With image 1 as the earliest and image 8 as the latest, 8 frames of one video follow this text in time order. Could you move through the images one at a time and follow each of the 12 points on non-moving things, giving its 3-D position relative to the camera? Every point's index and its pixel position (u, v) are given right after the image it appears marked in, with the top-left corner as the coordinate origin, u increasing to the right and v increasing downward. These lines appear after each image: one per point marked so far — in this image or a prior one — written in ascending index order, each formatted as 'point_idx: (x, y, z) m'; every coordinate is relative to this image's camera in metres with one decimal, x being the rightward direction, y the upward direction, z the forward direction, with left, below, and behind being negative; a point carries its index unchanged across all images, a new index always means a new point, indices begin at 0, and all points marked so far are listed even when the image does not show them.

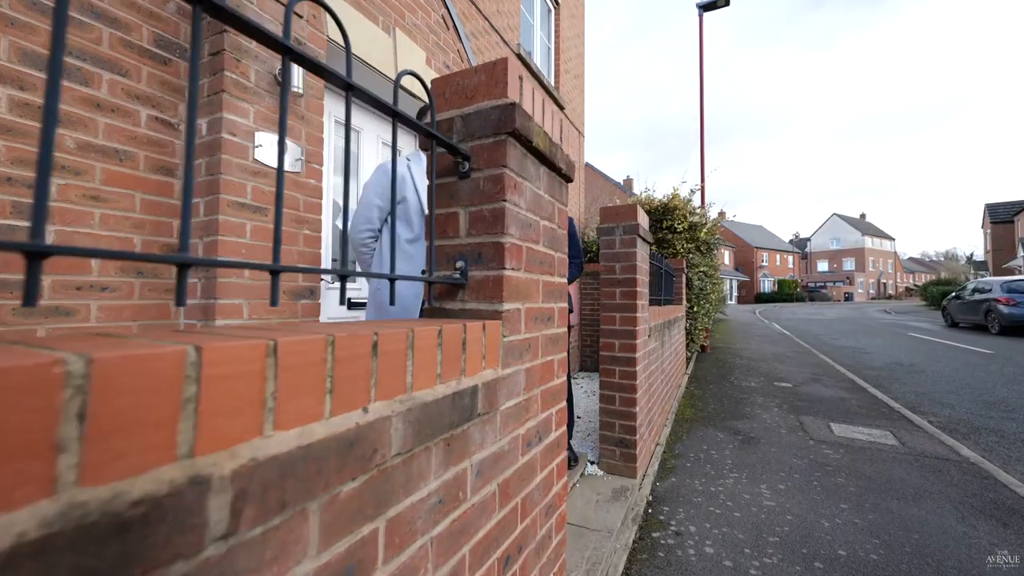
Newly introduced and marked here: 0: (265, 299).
0: (-1.4, -0.1, +2.3) m
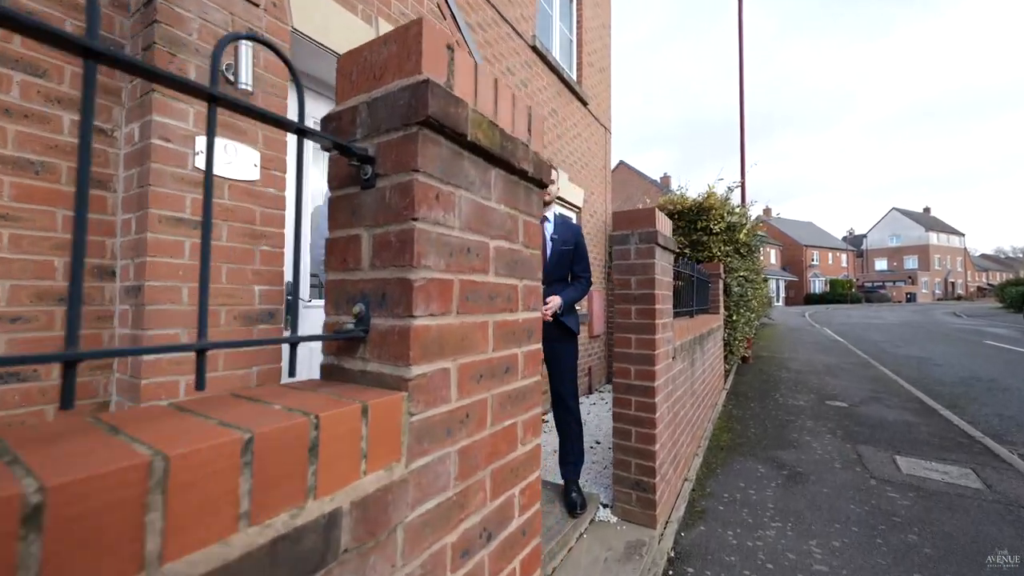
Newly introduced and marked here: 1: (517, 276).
0: (-1.5, -0.2, +2.0) m
1: (0.0, 0.0, +1.3) m
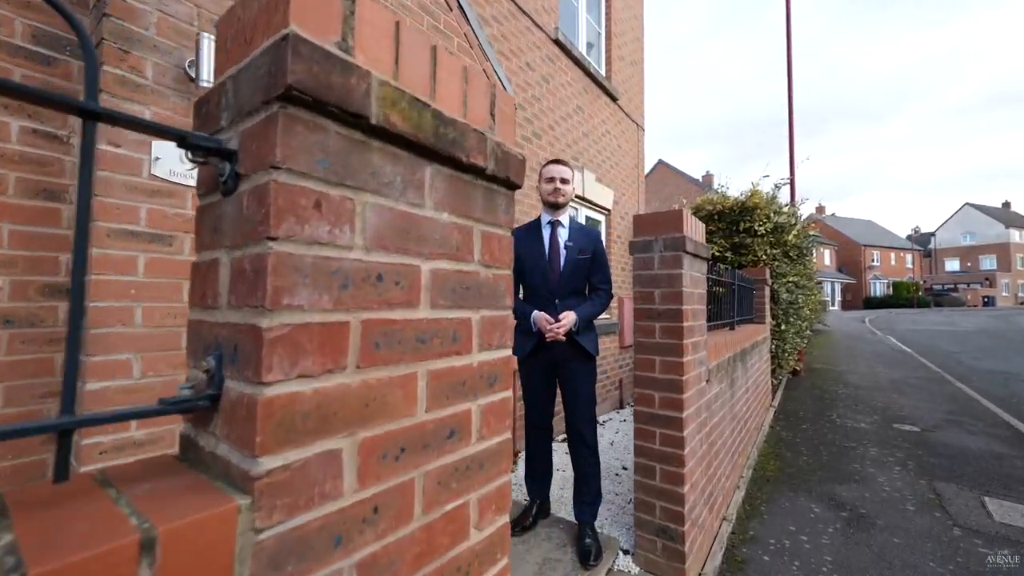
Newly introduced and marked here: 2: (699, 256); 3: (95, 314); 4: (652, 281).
0: (-1.5, -0.3, +1.9) m
1: (-0.1, 0.0, +1.0) m
2: (+1.2, +0.2, +2.7) m
3: (-1.6, -0.1, +1.7) m
4: (+0.9, 0.0, +2.6) m
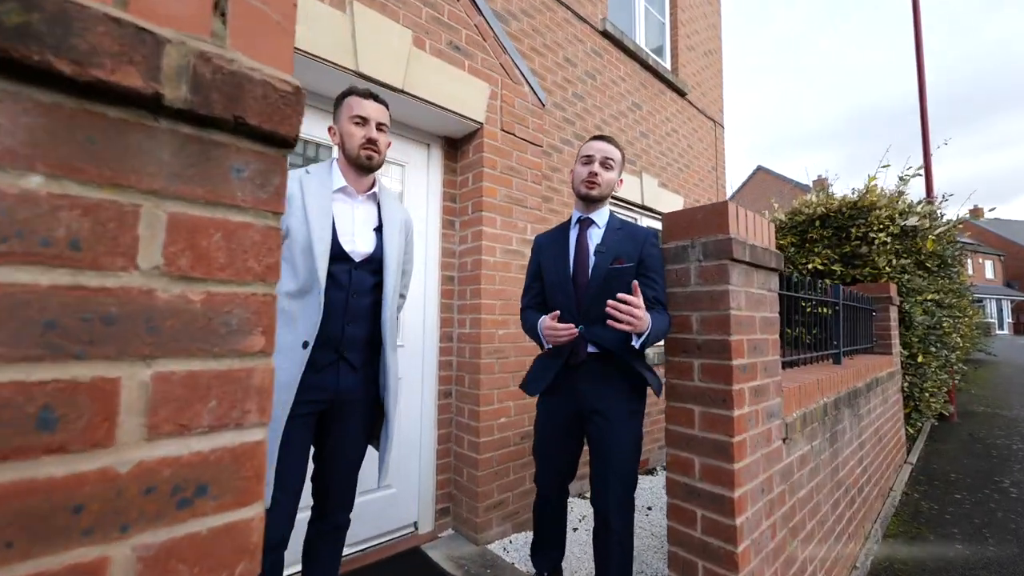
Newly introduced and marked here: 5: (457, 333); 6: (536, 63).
0: (-1.7, -0.4, +1.6) m
1: (-0.5, -0.1, +0.5) m
2: (+1.2, +0.1, +2.0) m
3: (-1.9, -0.2, +1.5) m
4: (+0.8, -0.1, +1.9) m
5: (-0.4, -0.3, +3.1) m
6: (+0.2, +2.1, +3.9) m
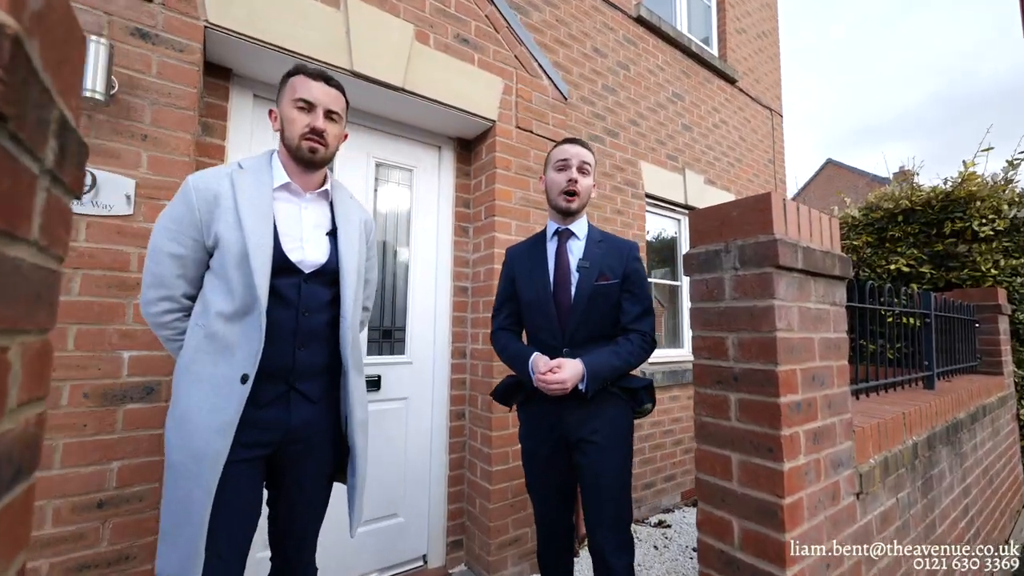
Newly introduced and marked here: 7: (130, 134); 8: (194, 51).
0: (-1.7, -0.4, +1.6) m
1: (-0.7, -0.1, +0.3) m
2: (+1.1, +0.1, +1.6) m
3: (-1.9, -0.3, +1.4) m
4: (+0.8, -0.1, +1.5) m
5: (-0.3, -0.4, +2.9) m
6: (+0.4, +2.0, +3.7) m
7: (-1.6, +0.6, +1.7) m
8: (-1.4, +1.1, +1.9) m
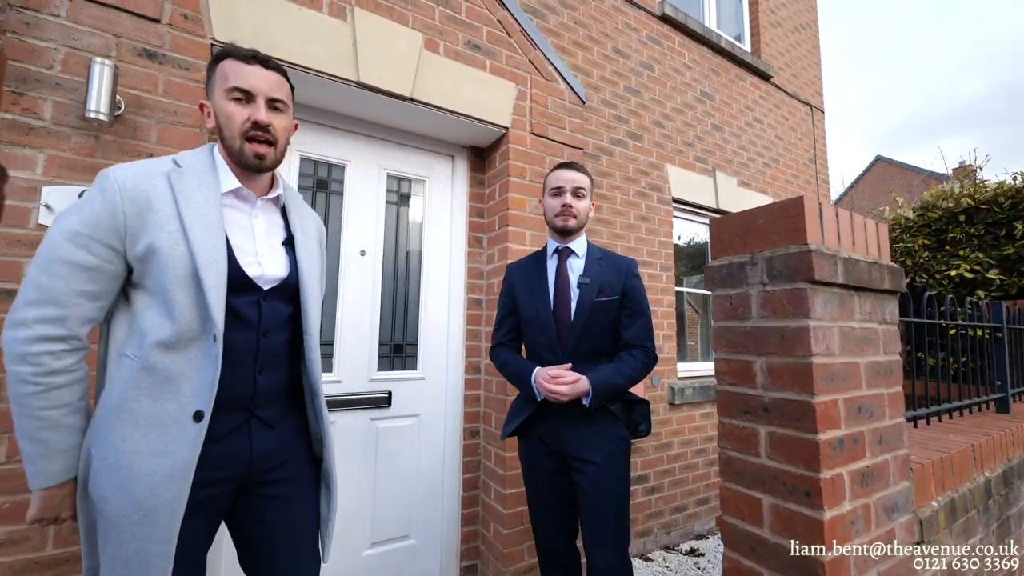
0: (-1.7, -0.5, +1.6) m
1: (-0.8, -0.2, +0.2) m
2: (+1.1, 0.0, +1.4) m
3: (-1.9, -0.3, +1.4) m
4: (+0.8, -0.2, +1.3) m
5: (-0.2, -0.5, +2.8) m
6: (+0.6, +1.9, +3.5) m
7: (-1.6, +0.6, +1.7) m
8: (-1.4, +1.0, +1.9) m
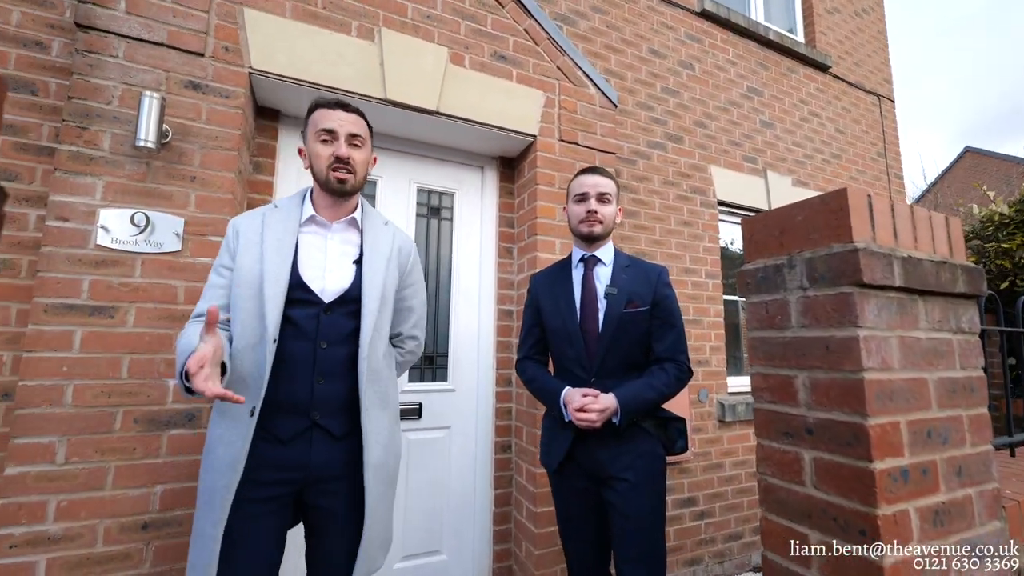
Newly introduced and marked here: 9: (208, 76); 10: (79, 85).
0: (-1.6, -0.6, +1.7) m
1: (-0.9, -0.2, +0.3) m
2: (+1.1, 0.0, +1.2) m
3: (-1.9, -0.4, +1.6) m
4: (+0.8, -0.2, +1.2) m
5: (0.0, -0.6, +2.7) m
6: (+0.8, +1.9, +3.4) m
7: (-1.5, +0.5, +1.9) m
8: (-1.3, +0.9, +2.0) m
9: (-1.4, +1.0, +2.0) m
10: (-1.8, +0.9, +1.8) m
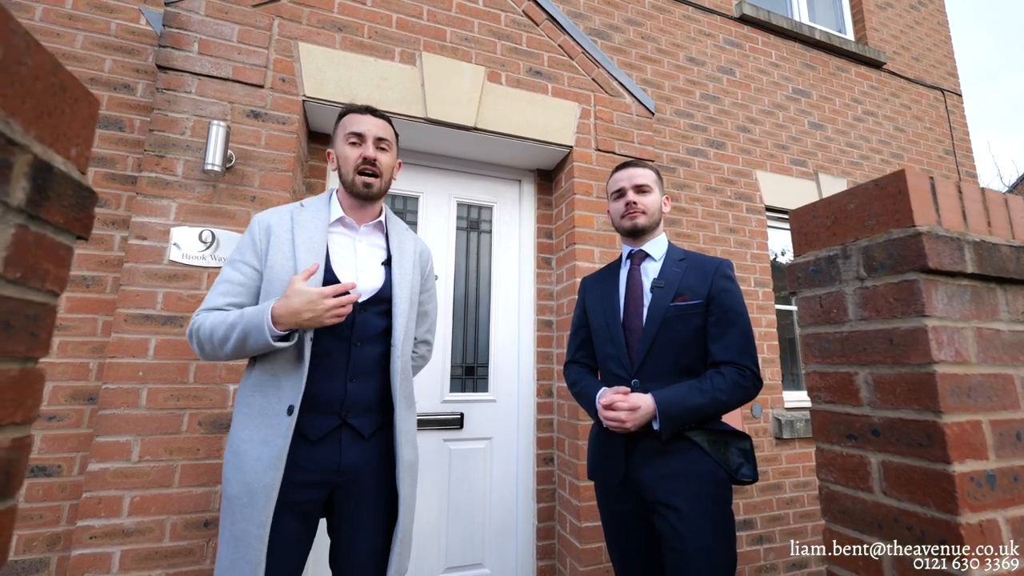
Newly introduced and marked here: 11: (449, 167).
0: (-1.5, -0.6, +1.8) m
1: (-0.8, -0.1, +0.3) m
2: (+1.2, 0.0, +1.1) m
3: (-1.7, -0.4, +1.8) m
4: (+0.9, -0.2, +1.1) m
5: (+0.3, -0.6, +2.7) m
6: (+1.1, +1.8, +3.4) m
7: (-1.3, +0.4, +2.0) m
8: (-1.1, +0.9, +2.2) m
9: (-1.3, +0.9, +2.2) m
10: (-1.7, +0.8, +2.0) m
11: (-0.4, +0.8, +2.8) m
